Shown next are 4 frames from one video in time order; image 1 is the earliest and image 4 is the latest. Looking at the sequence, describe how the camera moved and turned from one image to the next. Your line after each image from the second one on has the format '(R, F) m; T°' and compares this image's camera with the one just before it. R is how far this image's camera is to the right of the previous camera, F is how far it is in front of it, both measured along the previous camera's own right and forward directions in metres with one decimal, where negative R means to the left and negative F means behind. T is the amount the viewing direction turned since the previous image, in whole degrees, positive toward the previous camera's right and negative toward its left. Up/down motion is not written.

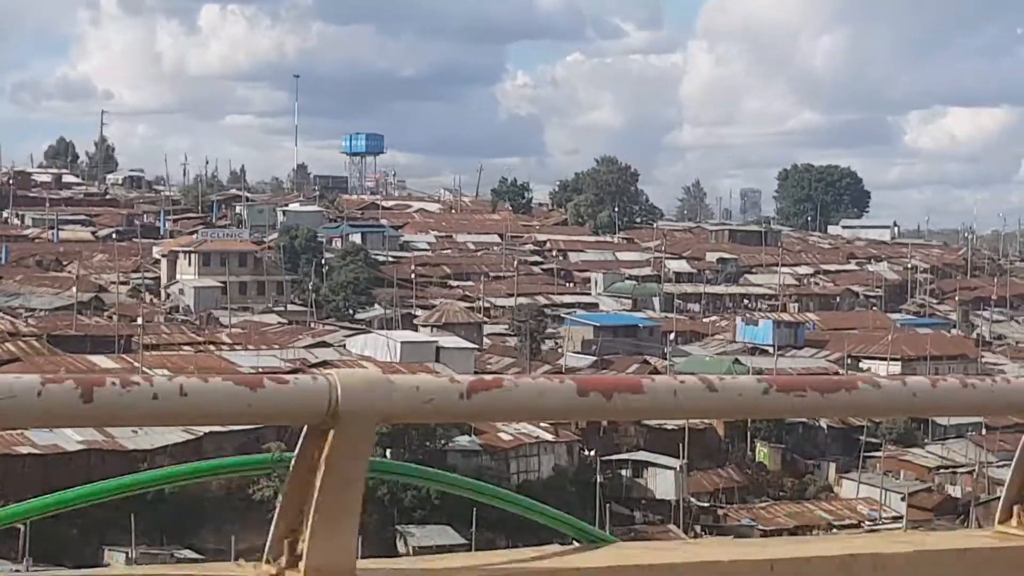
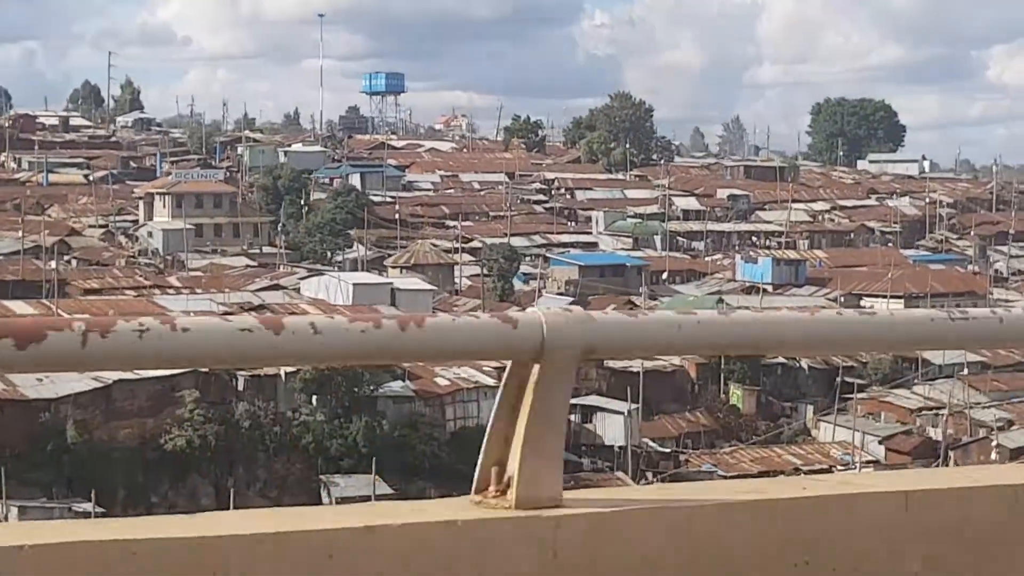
(+0.9, +0.6) m; -2°
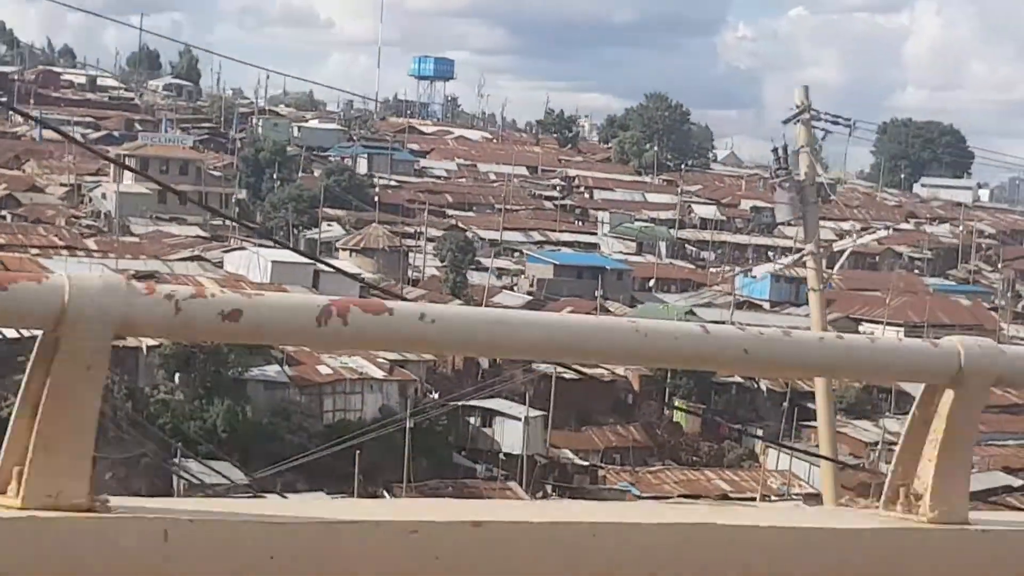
(+1.4, +1.0) m; -3°
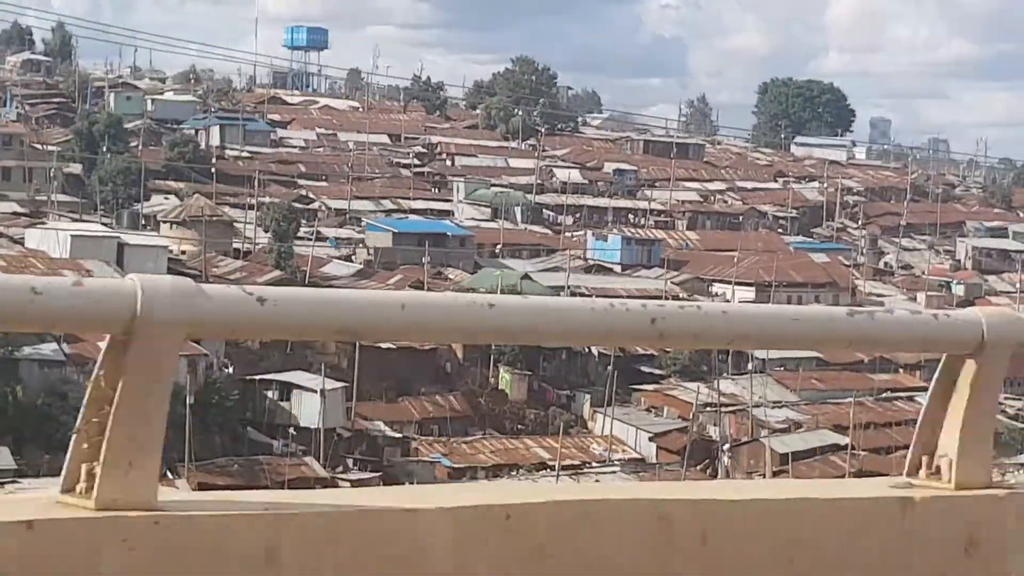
(+0.8, +0.5) m; +2°
